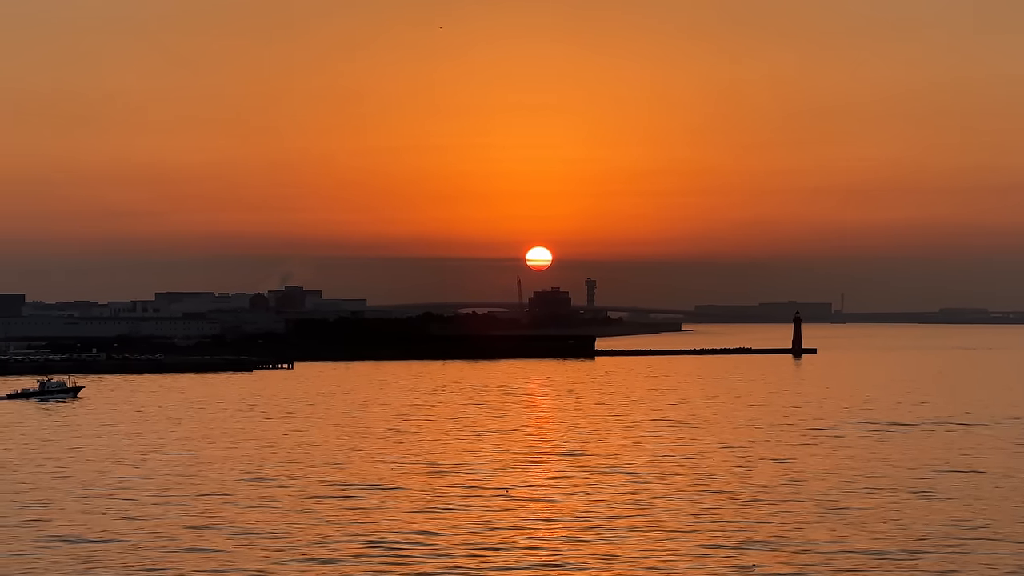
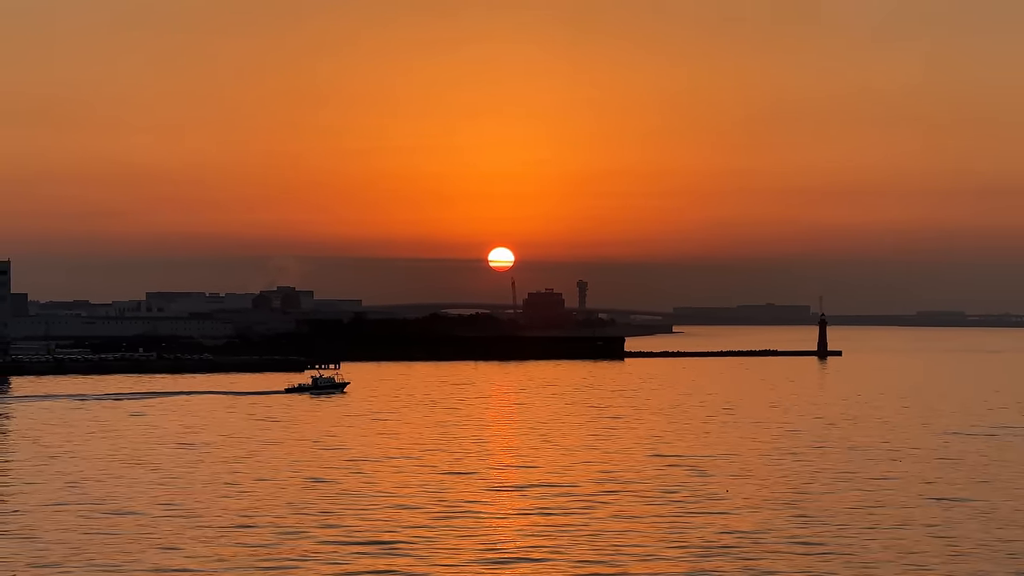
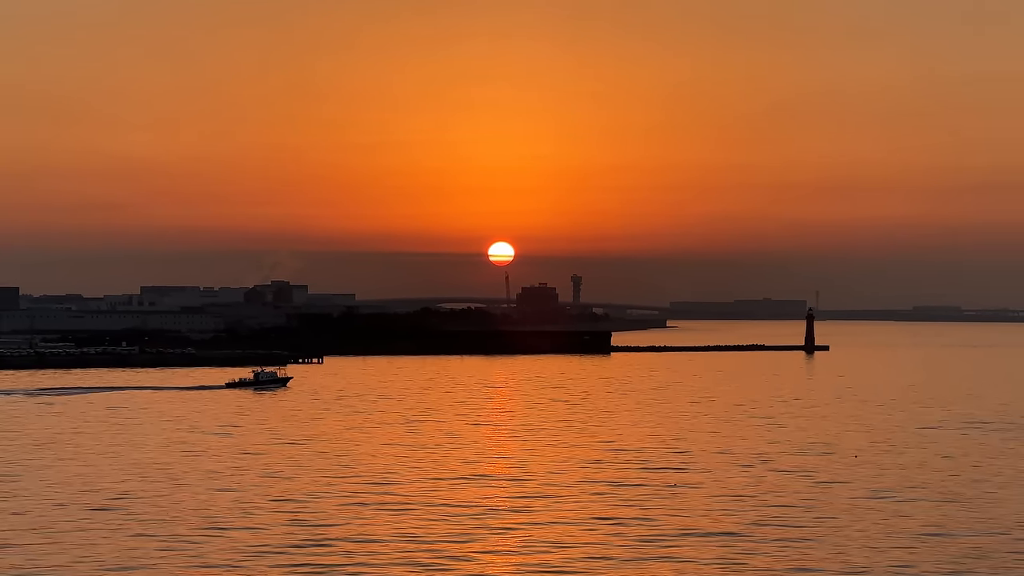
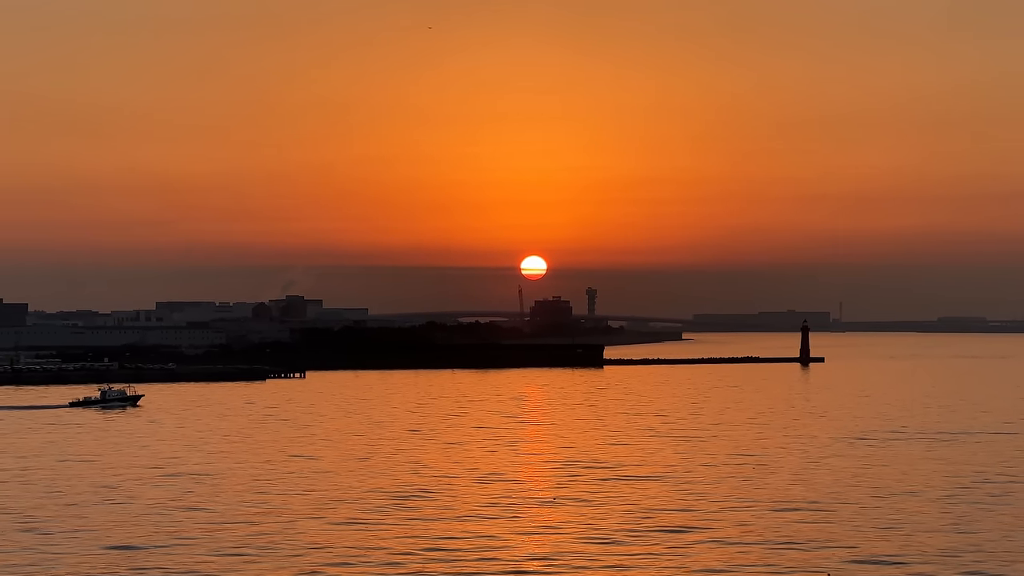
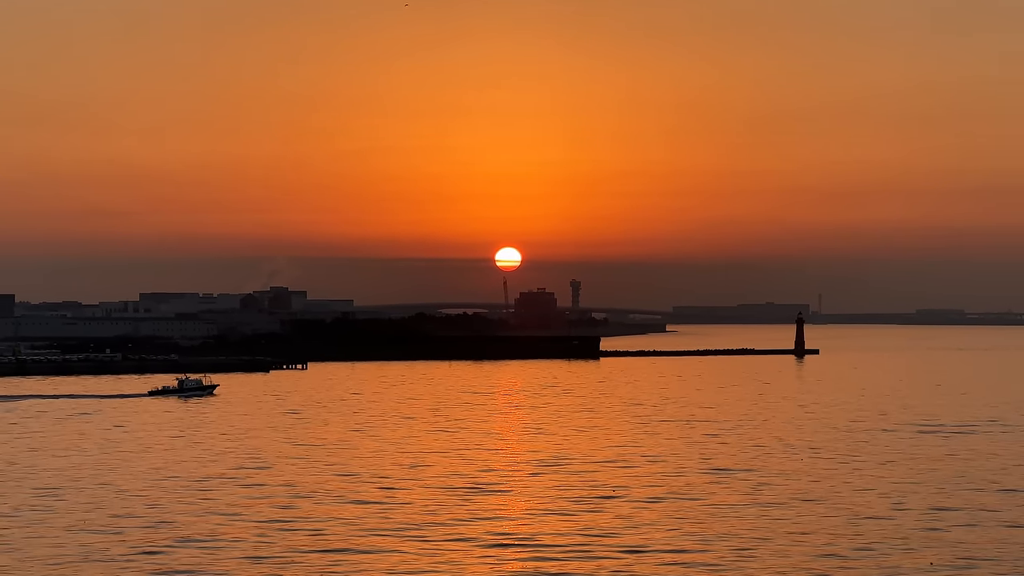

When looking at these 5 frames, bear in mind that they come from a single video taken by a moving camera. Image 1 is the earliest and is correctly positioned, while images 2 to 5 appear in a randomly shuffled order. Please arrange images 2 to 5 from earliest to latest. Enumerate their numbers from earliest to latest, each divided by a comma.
4, 5, 3, 2
